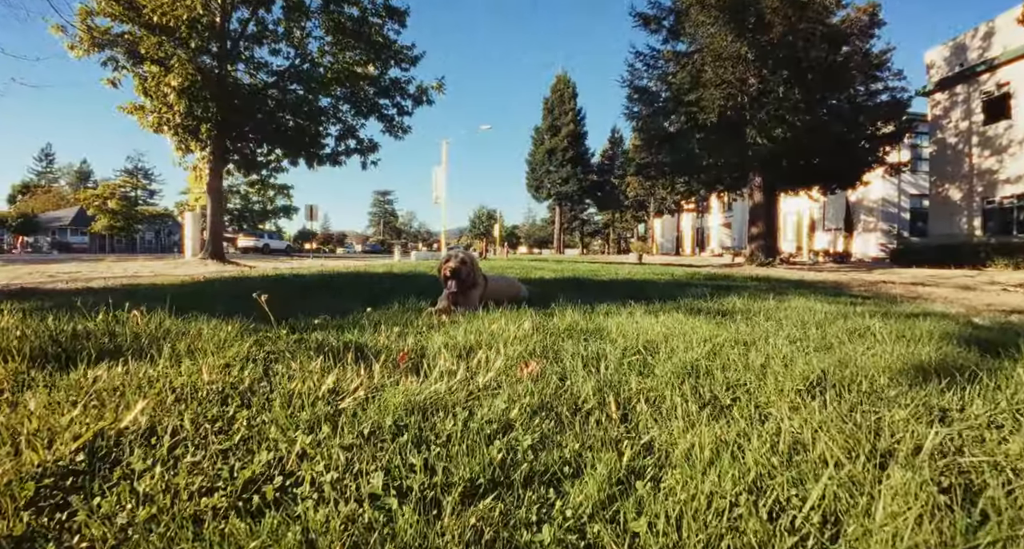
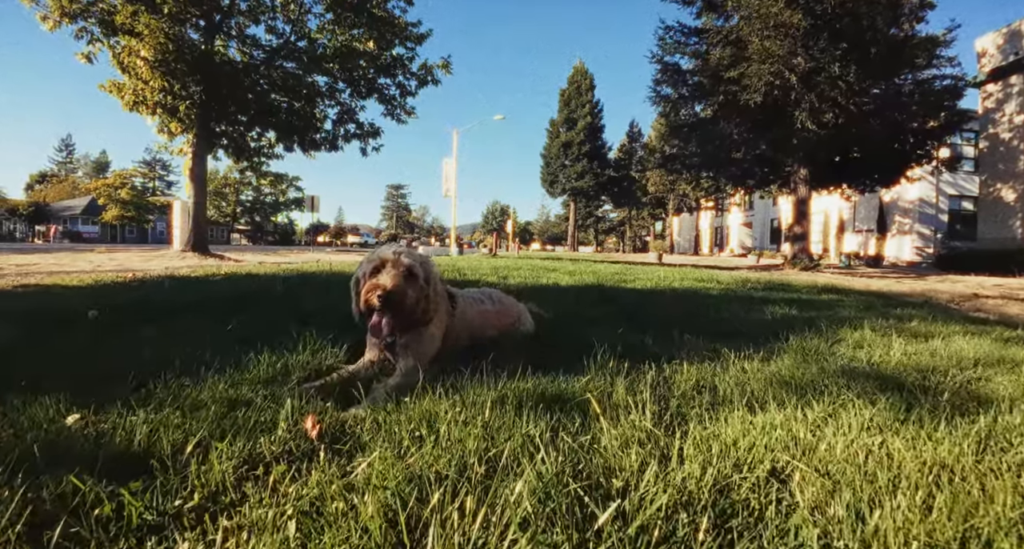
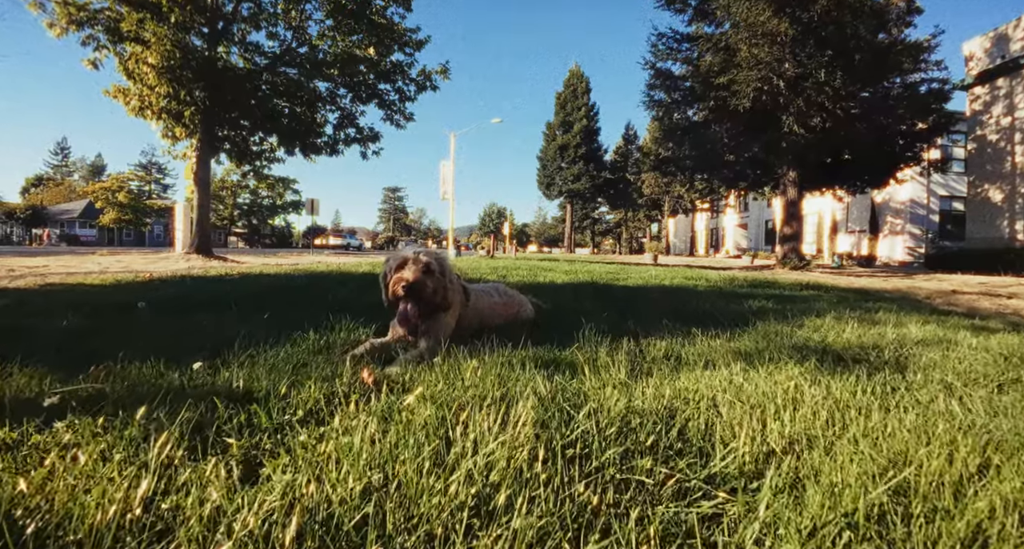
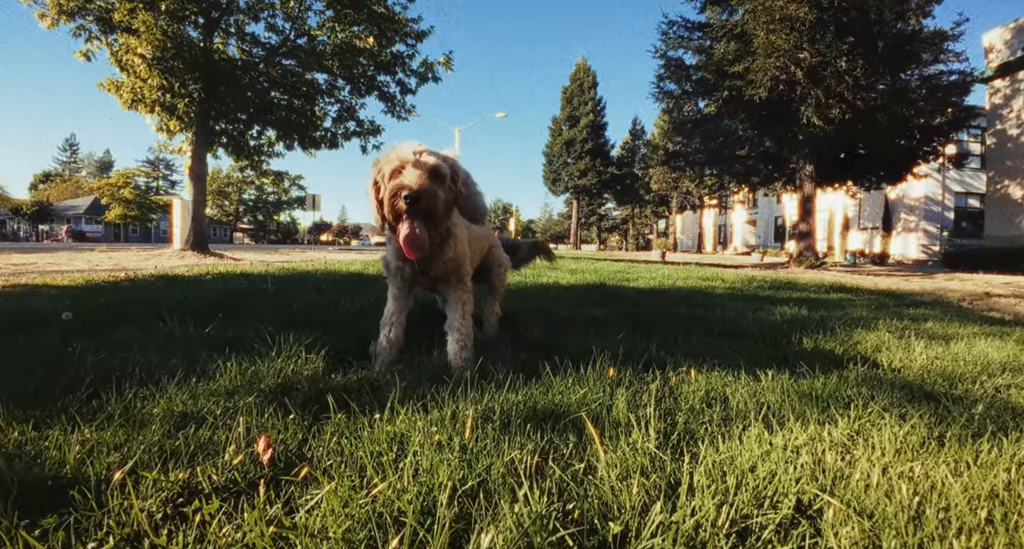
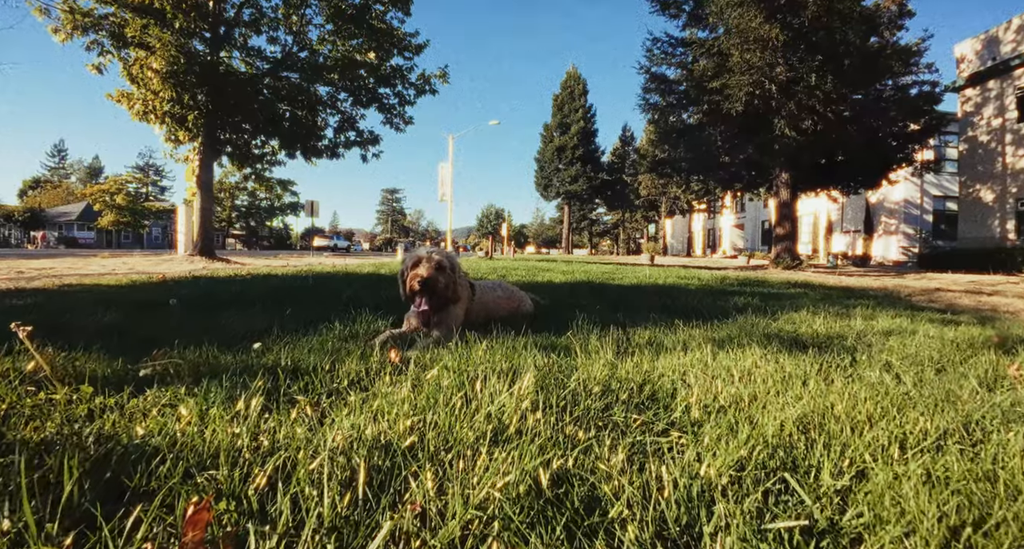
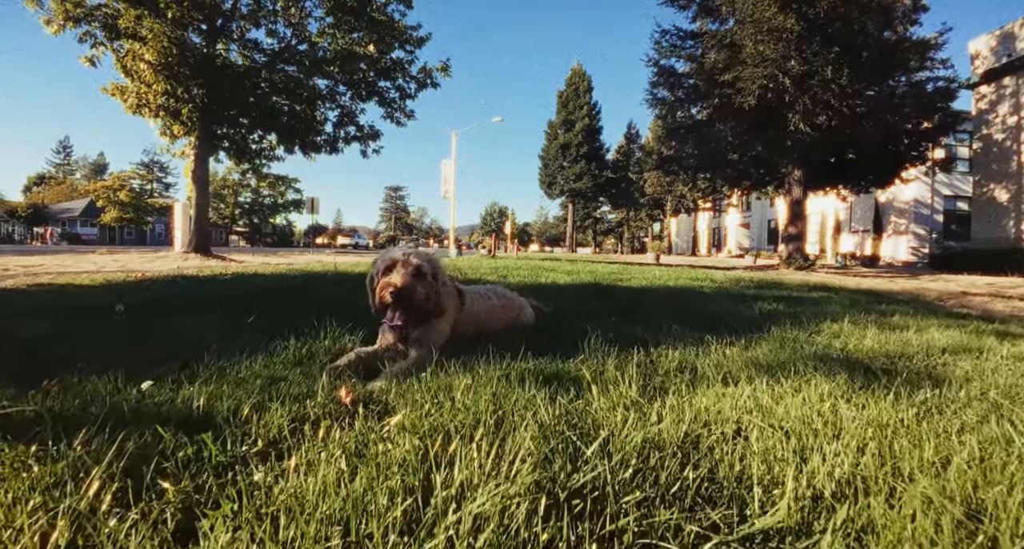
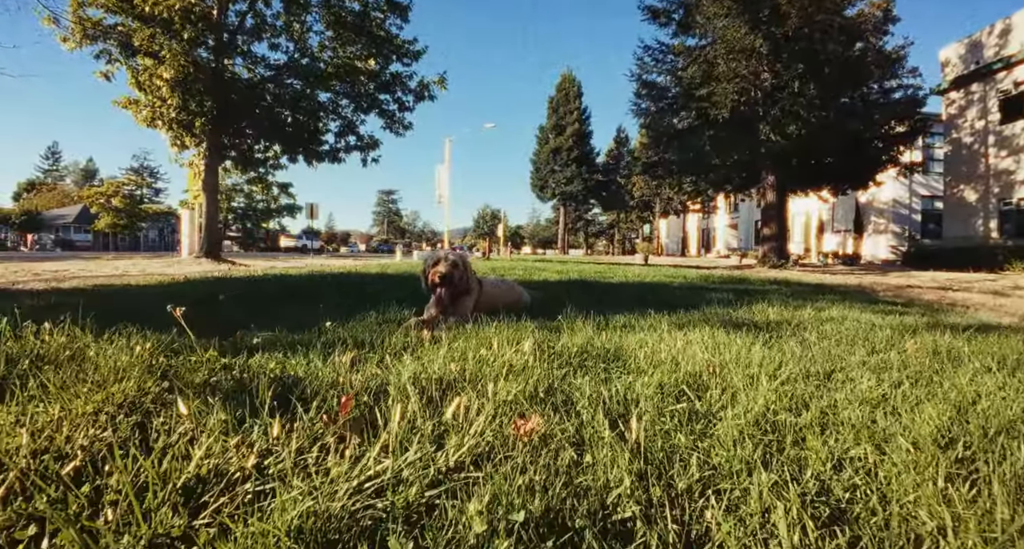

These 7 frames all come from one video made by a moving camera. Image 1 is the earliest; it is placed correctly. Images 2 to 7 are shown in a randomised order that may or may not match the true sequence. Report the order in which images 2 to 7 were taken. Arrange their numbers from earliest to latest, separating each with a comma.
7, 5, 3, 6, 2, 4
